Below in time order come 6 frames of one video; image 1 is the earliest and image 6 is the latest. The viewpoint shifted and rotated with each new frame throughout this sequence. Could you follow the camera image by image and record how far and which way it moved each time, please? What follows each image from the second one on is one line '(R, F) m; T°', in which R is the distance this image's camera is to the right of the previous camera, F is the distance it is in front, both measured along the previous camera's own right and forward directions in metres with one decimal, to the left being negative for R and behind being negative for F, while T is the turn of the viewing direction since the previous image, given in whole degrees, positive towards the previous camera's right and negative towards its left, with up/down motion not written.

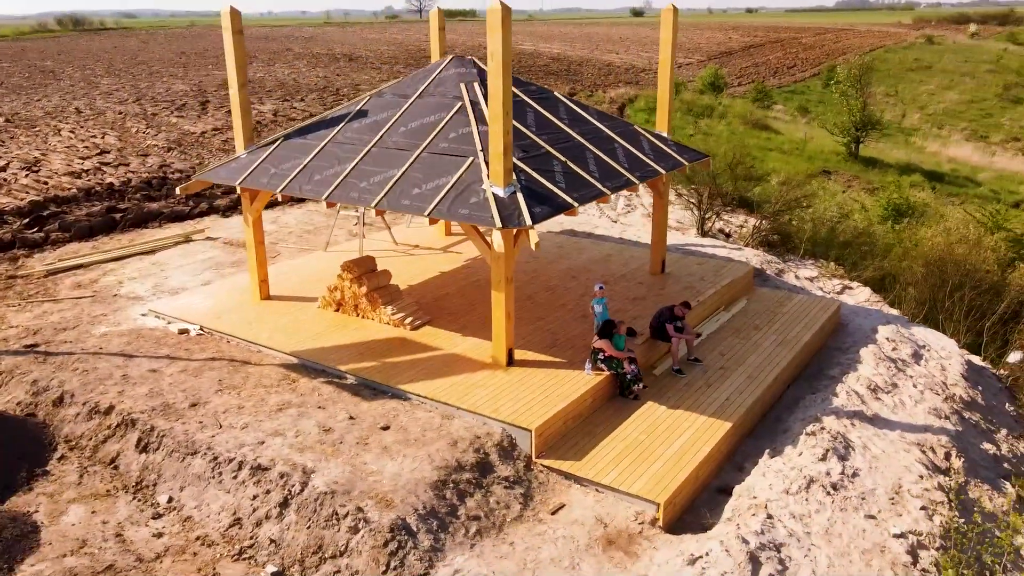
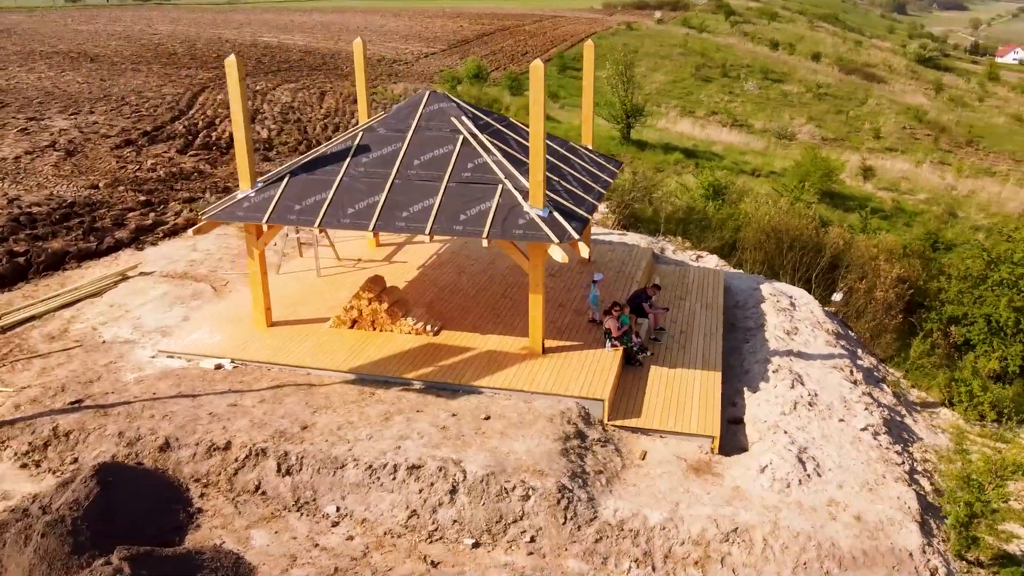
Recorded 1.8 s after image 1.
(-4.0, -1.2) m; +19°
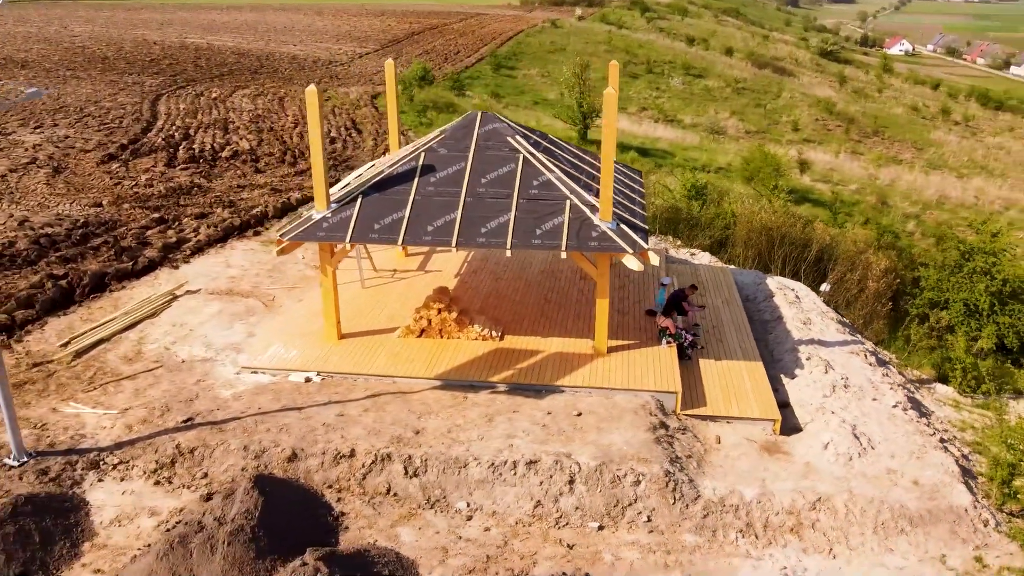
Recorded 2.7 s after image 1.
(-2.2, -0.8) m; +6°
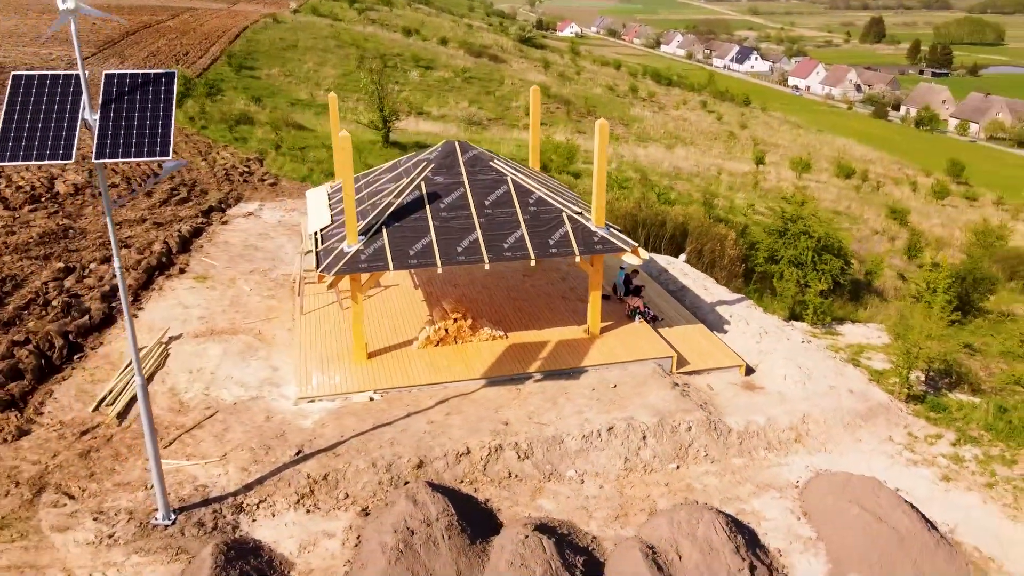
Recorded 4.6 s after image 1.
(-4.9, -1.1) m; +20°
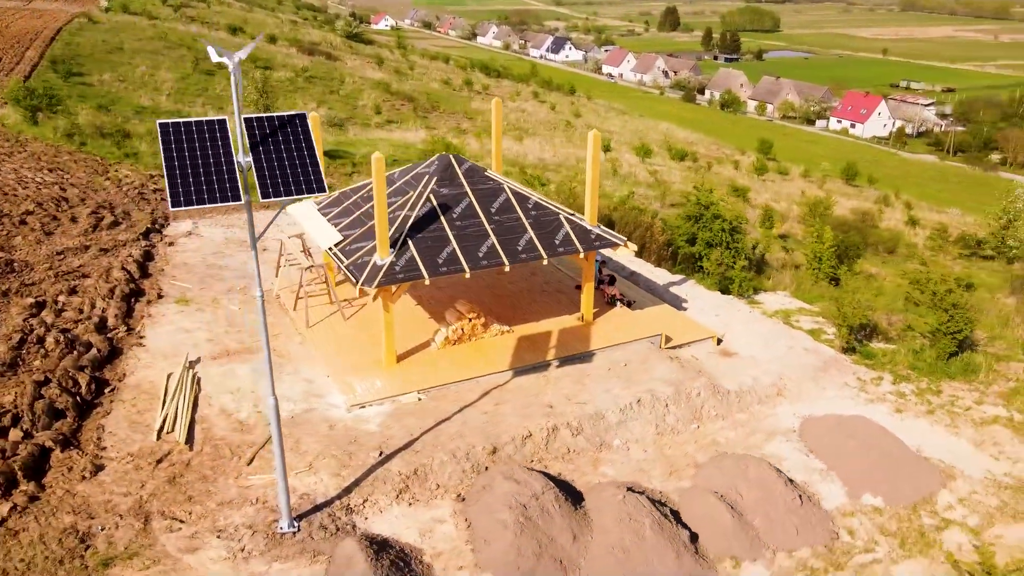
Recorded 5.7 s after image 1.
(-3.3, -1.0) m; +12°
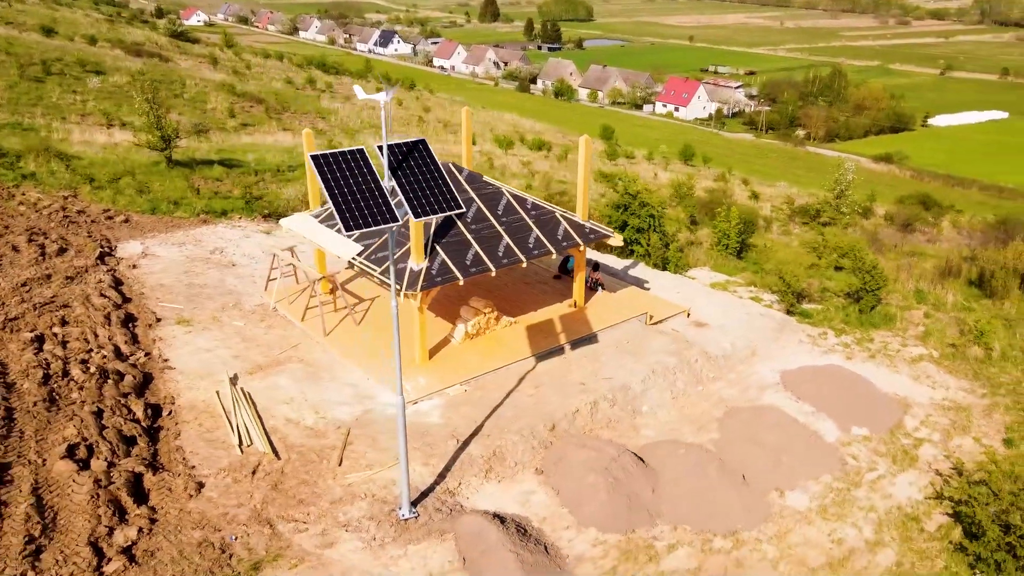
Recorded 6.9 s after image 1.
(-3.5, -1.1) m; +11°
